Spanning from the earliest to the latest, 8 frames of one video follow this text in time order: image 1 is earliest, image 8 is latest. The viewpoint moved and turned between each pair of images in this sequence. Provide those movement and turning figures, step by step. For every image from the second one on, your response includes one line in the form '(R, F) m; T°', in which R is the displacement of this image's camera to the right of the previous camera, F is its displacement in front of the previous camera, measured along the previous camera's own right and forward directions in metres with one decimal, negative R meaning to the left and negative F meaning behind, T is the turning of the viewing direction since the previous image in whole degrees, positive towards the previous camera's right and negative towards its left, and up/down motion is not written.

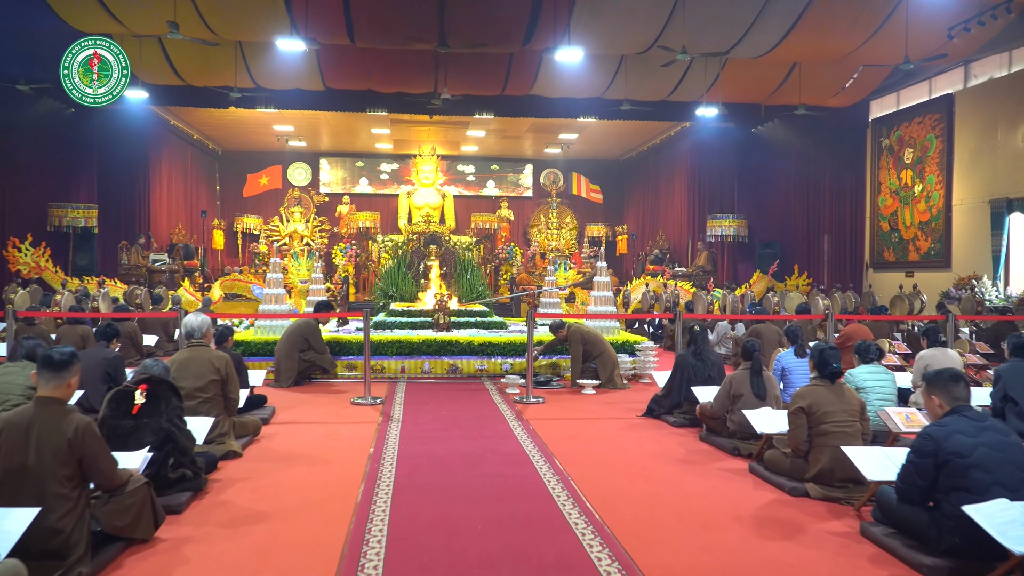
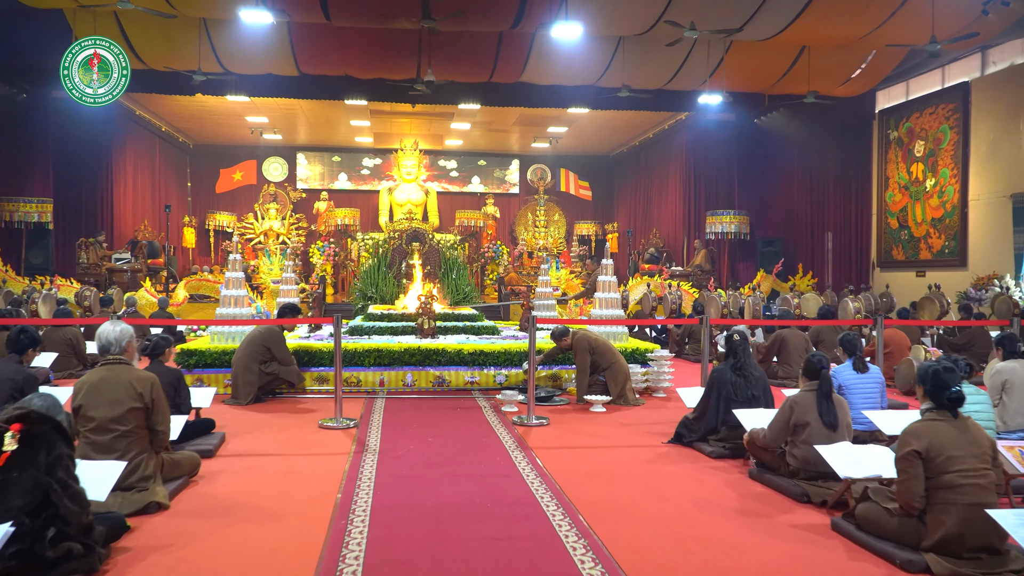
(-0.1, +0.8) m; +1°
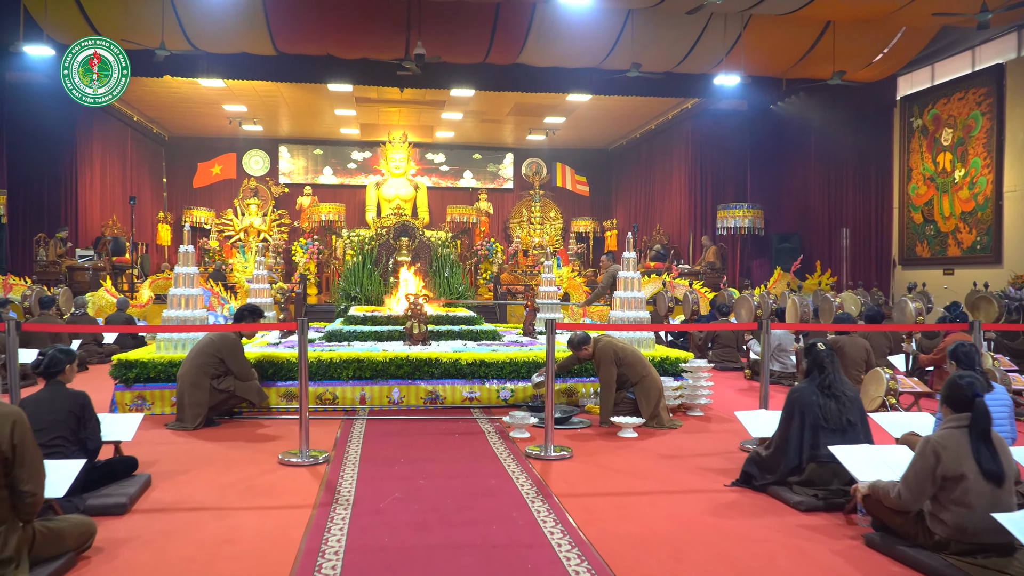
(-0.1, +0.9) m; +1°
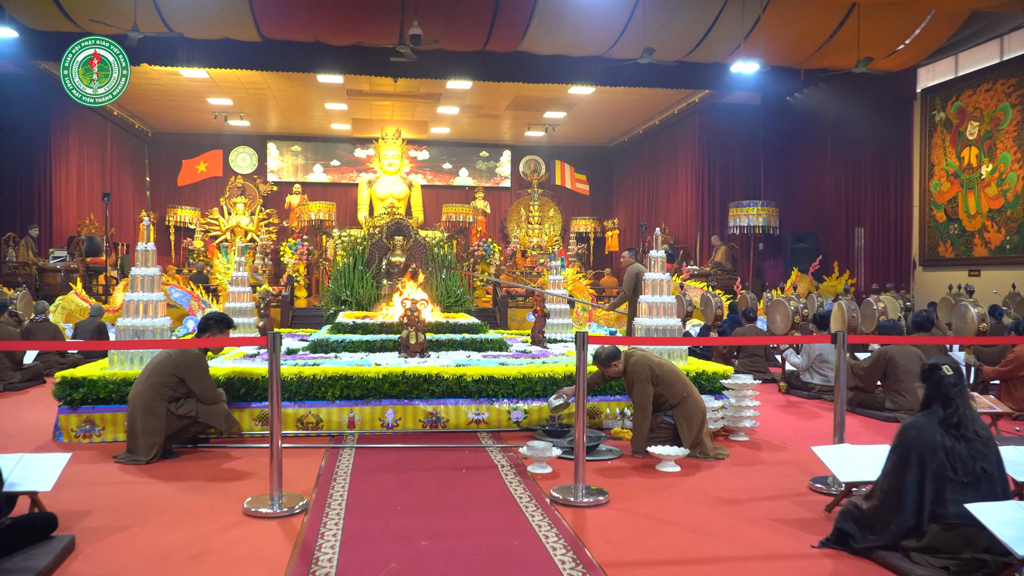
(-0.1, +0.6) m; 0°
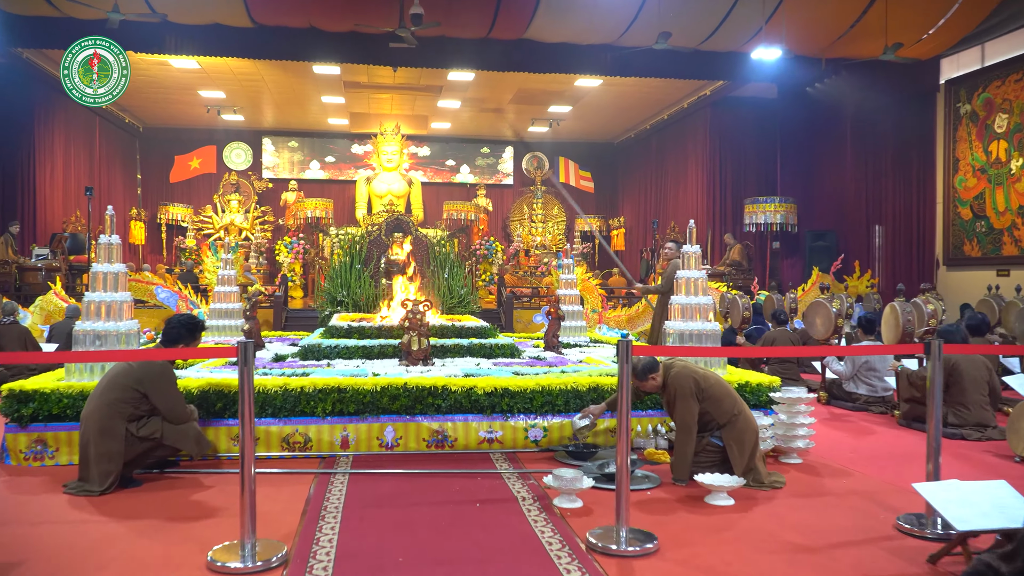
(-0.1, +0.5) m; 0°
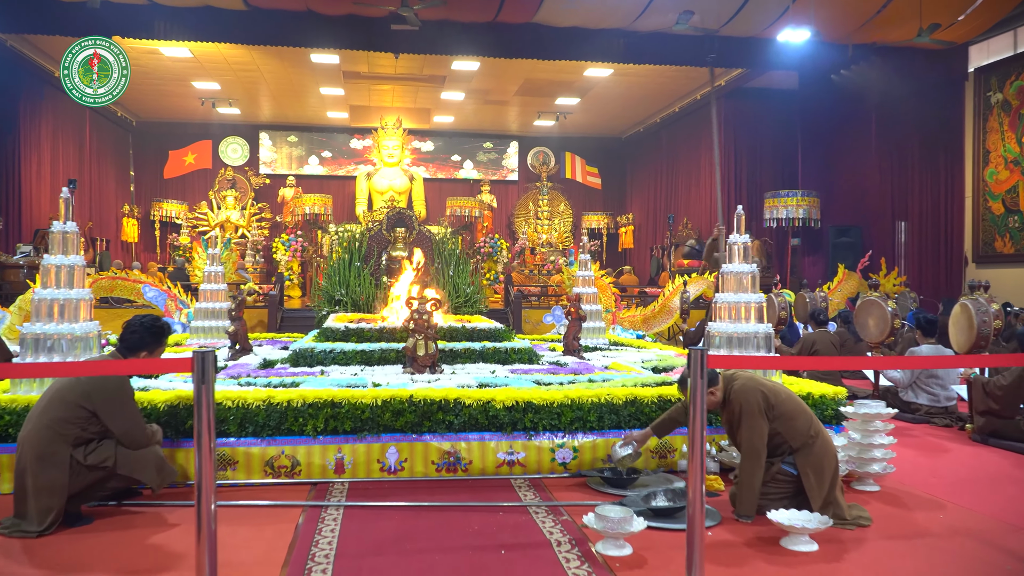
(-0.1, +0.5) m; 0°
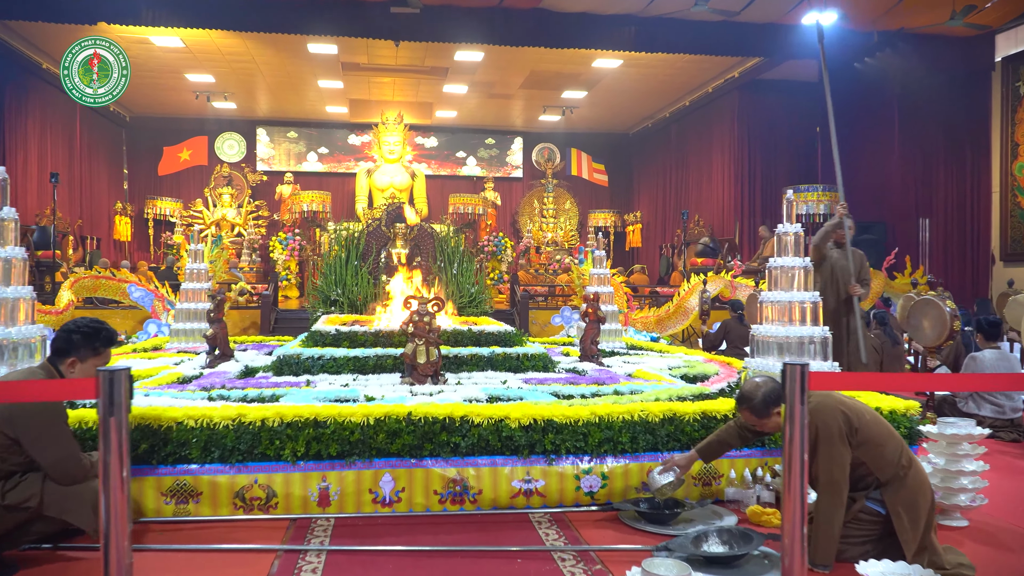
(0.0, +0.4) m; 0°
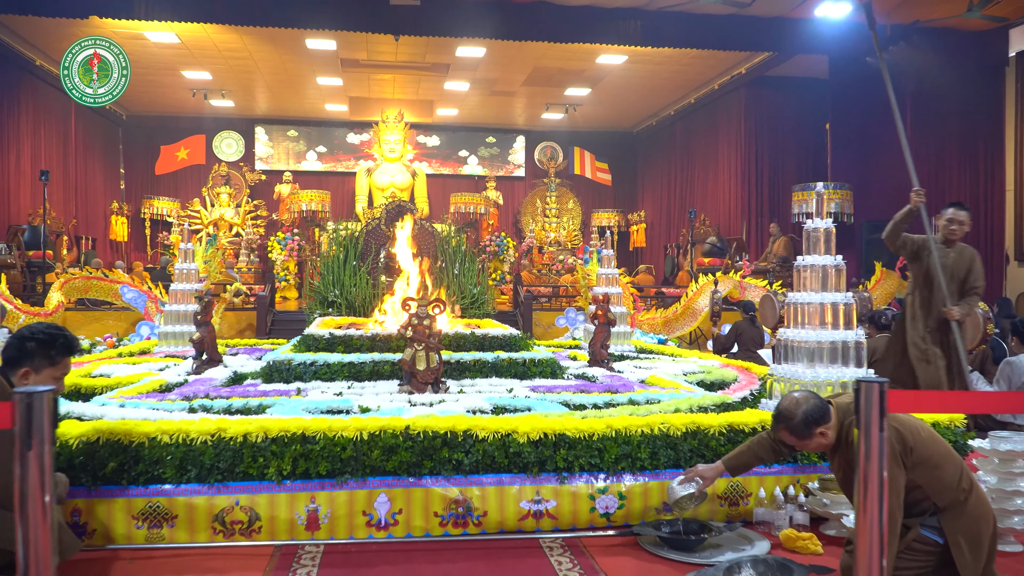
(0.0, +0.2) m; 0°
